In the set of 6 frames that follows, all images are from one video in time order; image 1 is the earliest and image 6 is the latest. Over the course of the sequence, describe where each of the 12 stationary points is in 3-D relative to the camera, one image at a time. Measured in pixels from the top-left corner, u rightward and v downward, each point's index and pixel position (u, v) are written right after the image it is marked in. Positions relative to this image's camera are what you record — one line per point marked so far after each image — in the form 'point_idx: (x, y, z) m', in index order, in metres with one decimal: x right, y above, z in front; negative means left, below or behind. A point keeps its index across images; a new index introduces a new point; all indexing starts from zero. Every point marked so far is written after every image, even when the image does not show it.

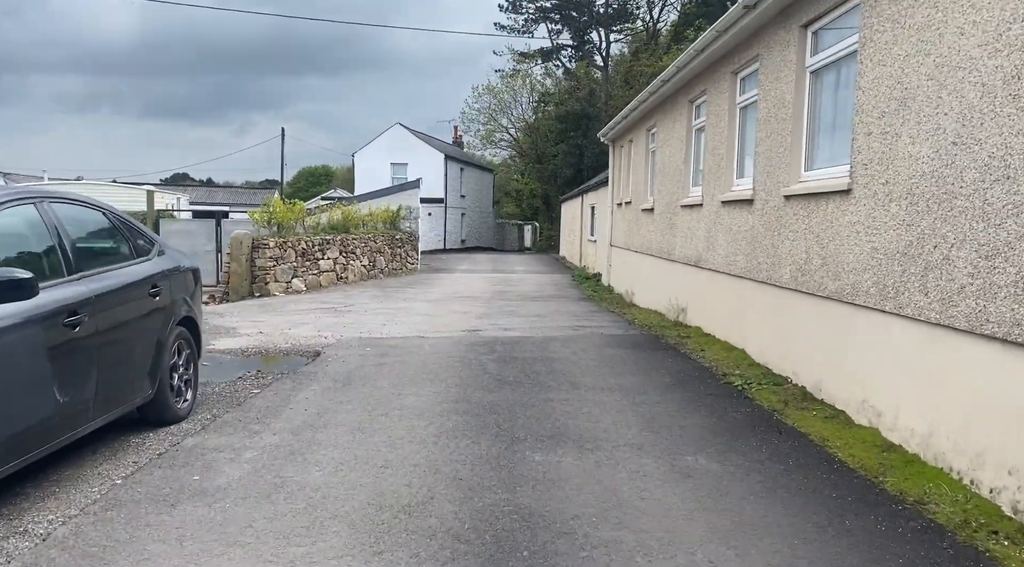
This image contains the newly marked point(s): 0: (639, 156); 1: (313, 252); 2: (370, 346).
0: (+2.6, +2.6, +16.5) m
1: (-4.8, +0.8, +19.9) m
2: (-1.7, -0.7, +9.8) m
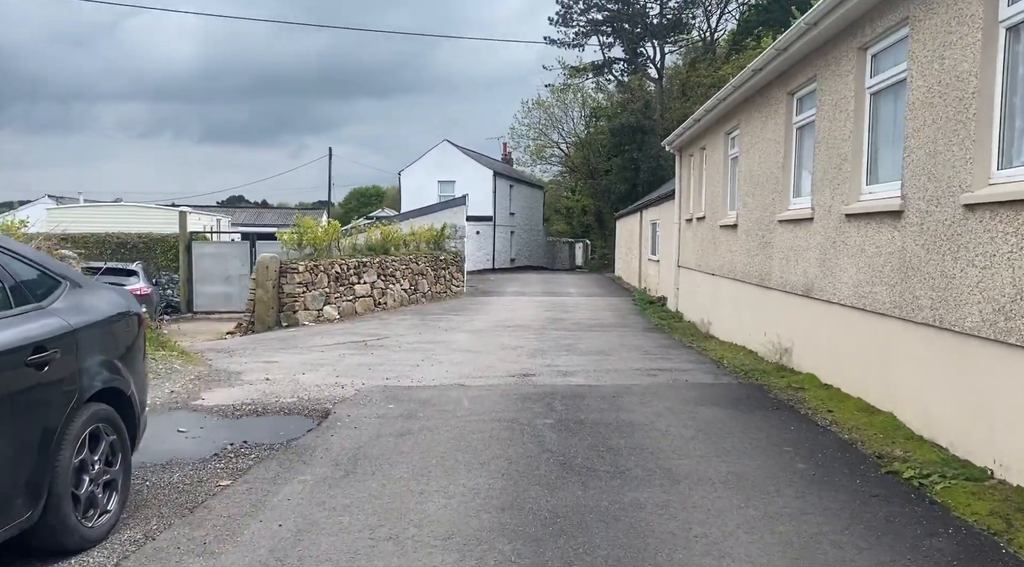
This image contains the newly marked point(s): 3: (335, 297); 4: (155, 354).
0: (+3.6, +2.1, +14.3) m
1: (-3.6, +0.2, +18.1) m
2: (-1.1, -1.1, +7.7) m
3: (-3.8, -0.3, +17.5) m
4: (-4.3, -0.9, +9.9) m
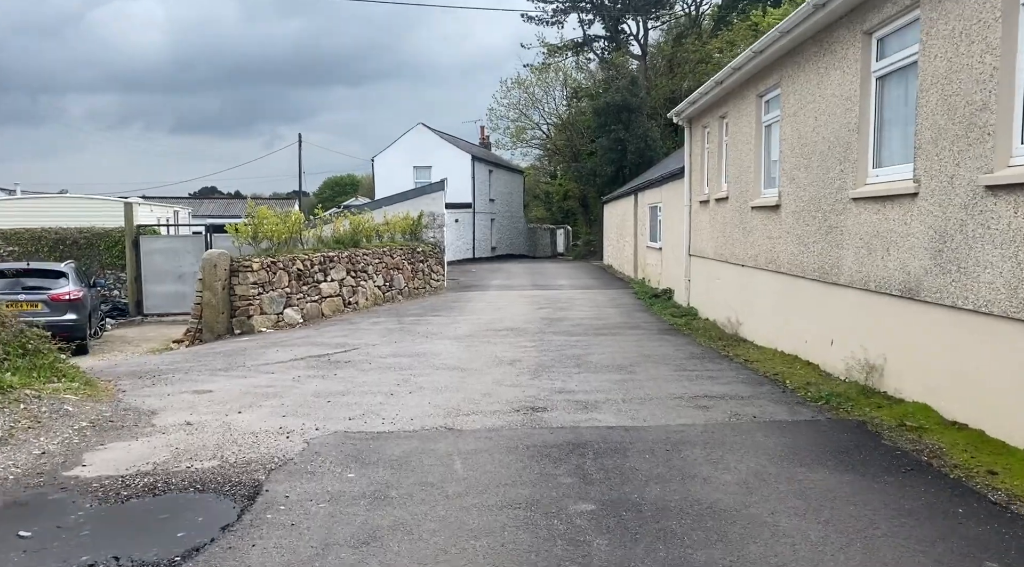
0: (+3.4, +2.2, +12.1) m
1: (-3.8, +0.2, +15.7) m
2: (-1.0, -1.2, +5.4) m
3: (-4.0, -0.3, +15.2) m
4: (-4.3, -1.0, +7.5) m
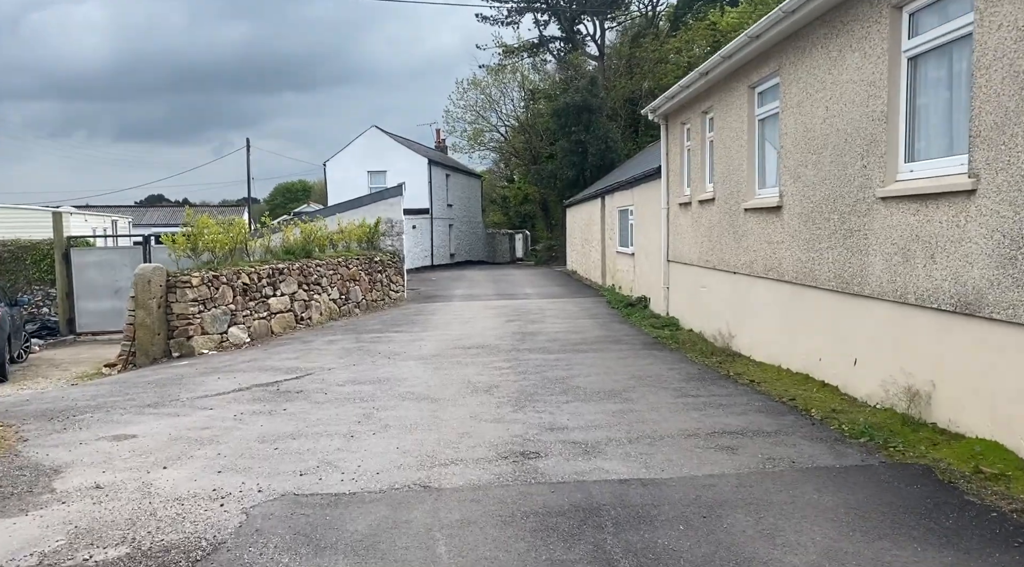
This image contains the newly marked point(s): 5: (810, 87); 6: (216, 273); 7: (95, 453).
0: (+3.0, +2.1, +11.1) m
1: (-4.4, -0.1, +14.3) m
2: (-1.0, -1.3, +4.2) m
3: (-4.5, -0.5, +13.8) m
4: (-4.4, -1.2, +6.1) m
5: (+3.0, +2.0, +8.3) m
6: (-4.8, +0.2, +13.2) m
7: (-3.3, -1.3, +6.4) m
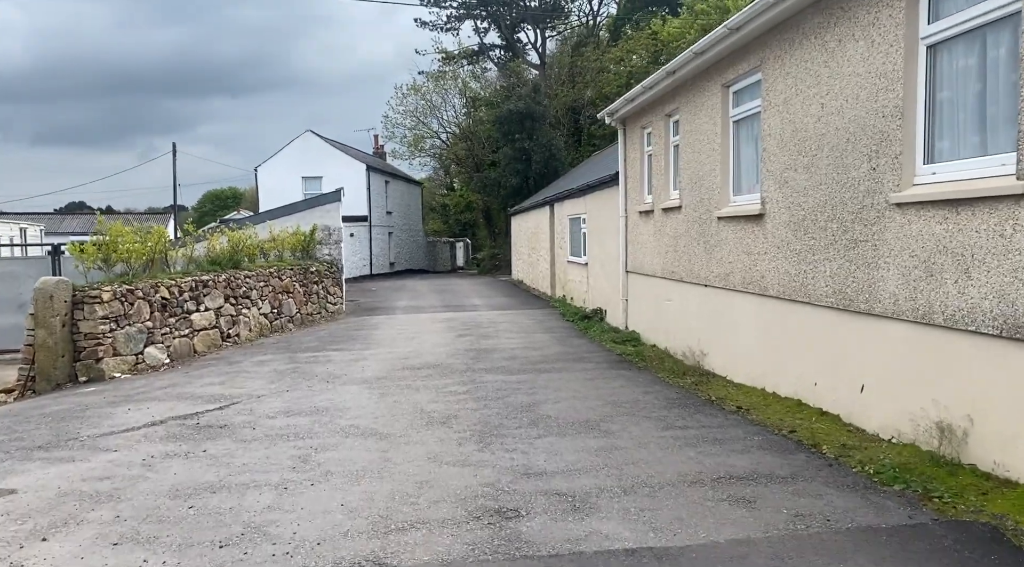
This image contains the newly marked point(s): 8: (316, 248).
0: (+2.4, +1.9, +10.3) m
1: (-5.2, -0.3, +12.9) m
2: (-1.1, -1.4, +3.1) m
3: (-5.3, -0.7, +12.3) m
4: (-4.5, -1.3, +4.7) m
5: (+2.7, +1.9, +7.5) m
6: (-5.5, 0.0, +11.8) m
7: (-3.5, -1.4, +5.1) m
8: (-4.7, +0.9, +20.0) m
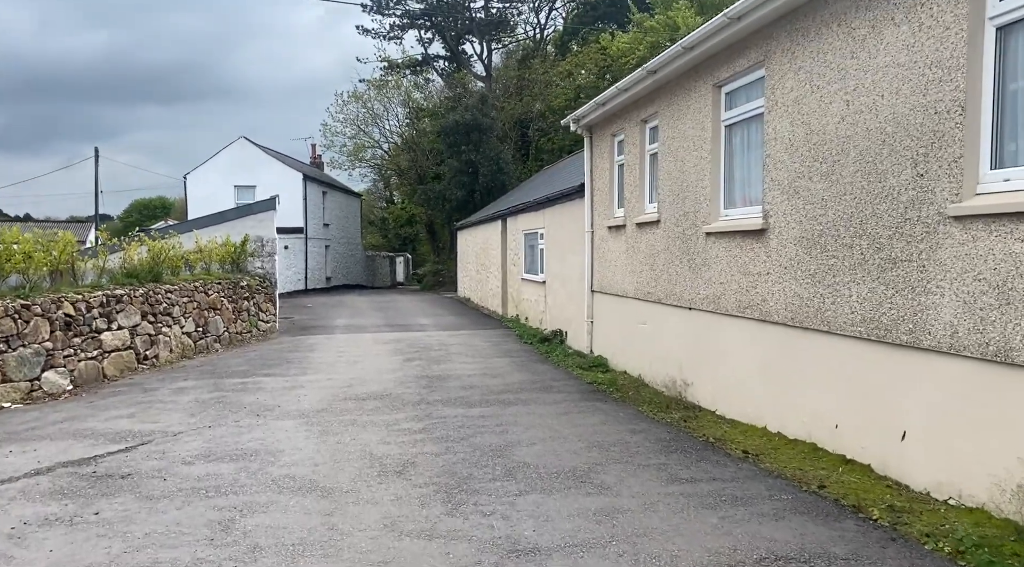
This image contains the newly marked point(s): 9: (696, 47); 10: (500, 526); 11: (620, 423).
0: (+2.0, +1.6, +9.3) m
1: (-5.8, -0.5, +11.3) m
2: (-1.0, -1.5, +1.8) m
3: (-5.8, -0.9, +10.7) m
4: (-4.5, -1.4, +3.1) m
5: (+2.5, +1.7, +6.5) m
6: (-6.0, -0.2, +10.2) m
7: (-3.5, -1.5, +3.6) m
8: (-5.9, +0.5, +18.4) m
9: (+1.9, +2.4, +8.4) m
10: (0.0, -1.4, +4.8) m
11: (+1.0, -1.3, +7.8) m
